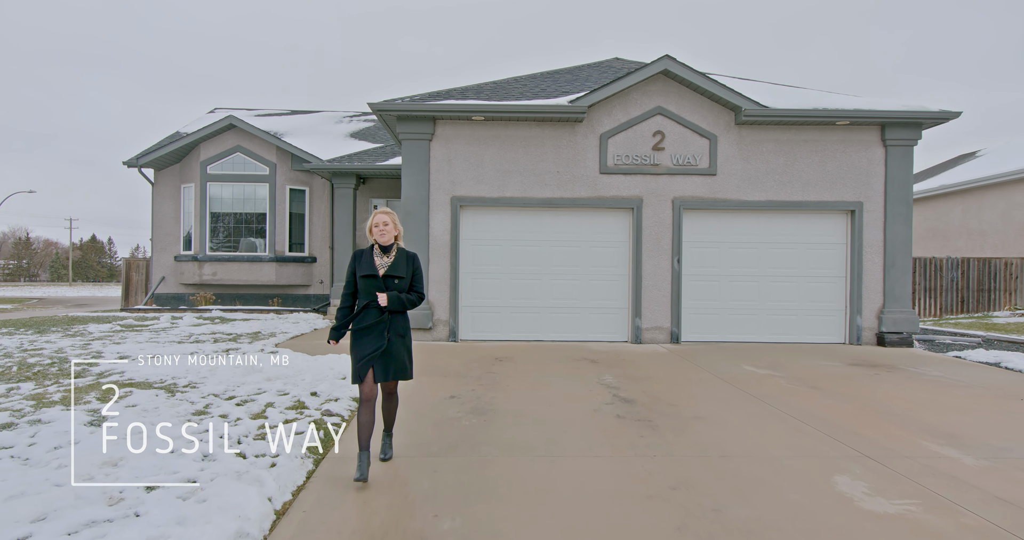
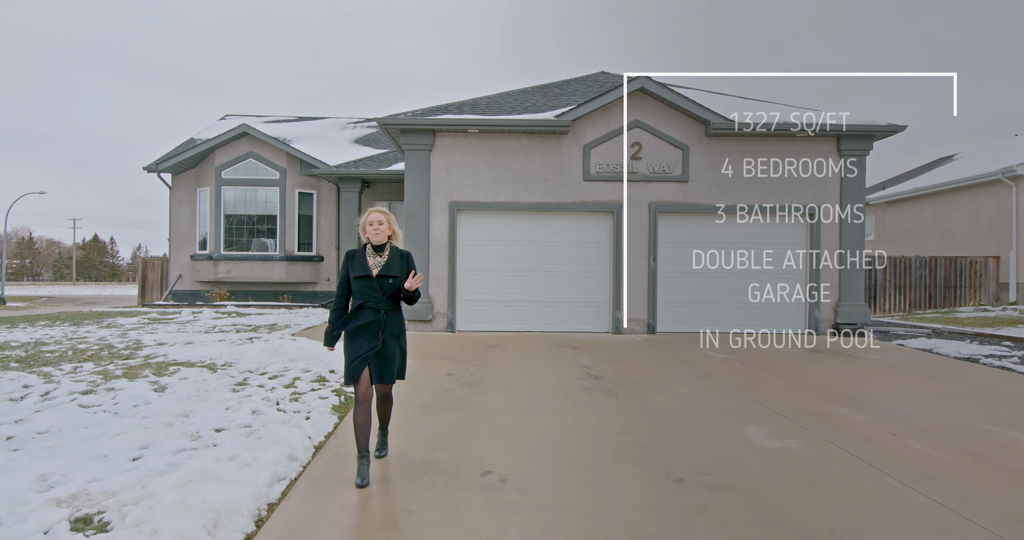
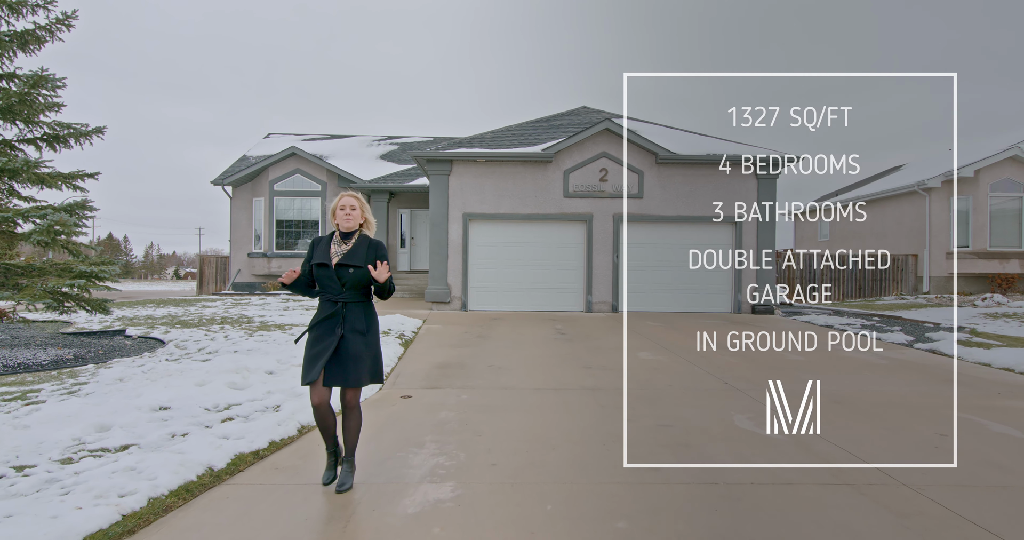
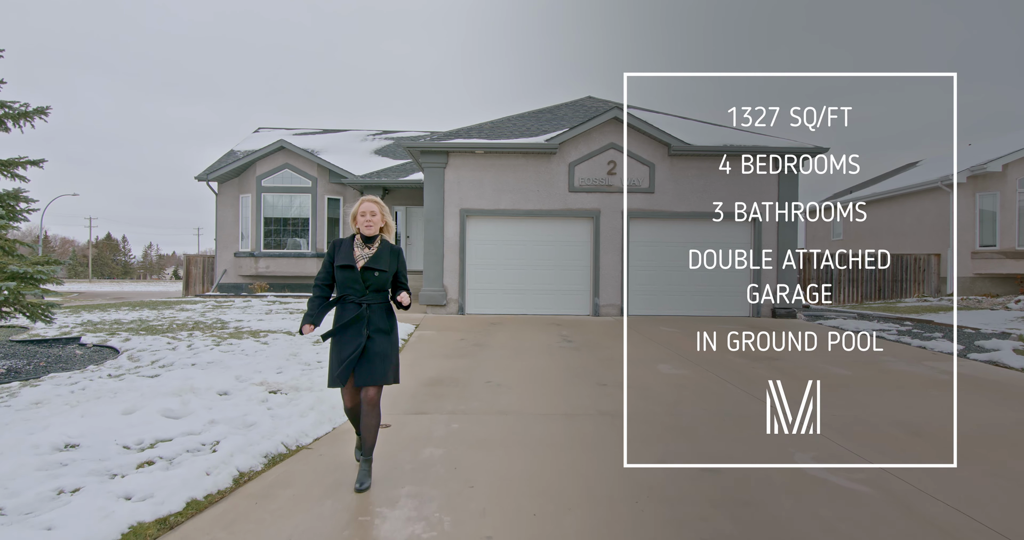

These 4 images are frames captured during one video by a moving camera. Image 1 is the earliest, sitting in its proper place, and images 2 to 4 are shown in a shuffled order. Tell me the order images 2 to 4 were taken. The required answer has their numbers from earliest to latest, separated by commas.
2, 4, 3
